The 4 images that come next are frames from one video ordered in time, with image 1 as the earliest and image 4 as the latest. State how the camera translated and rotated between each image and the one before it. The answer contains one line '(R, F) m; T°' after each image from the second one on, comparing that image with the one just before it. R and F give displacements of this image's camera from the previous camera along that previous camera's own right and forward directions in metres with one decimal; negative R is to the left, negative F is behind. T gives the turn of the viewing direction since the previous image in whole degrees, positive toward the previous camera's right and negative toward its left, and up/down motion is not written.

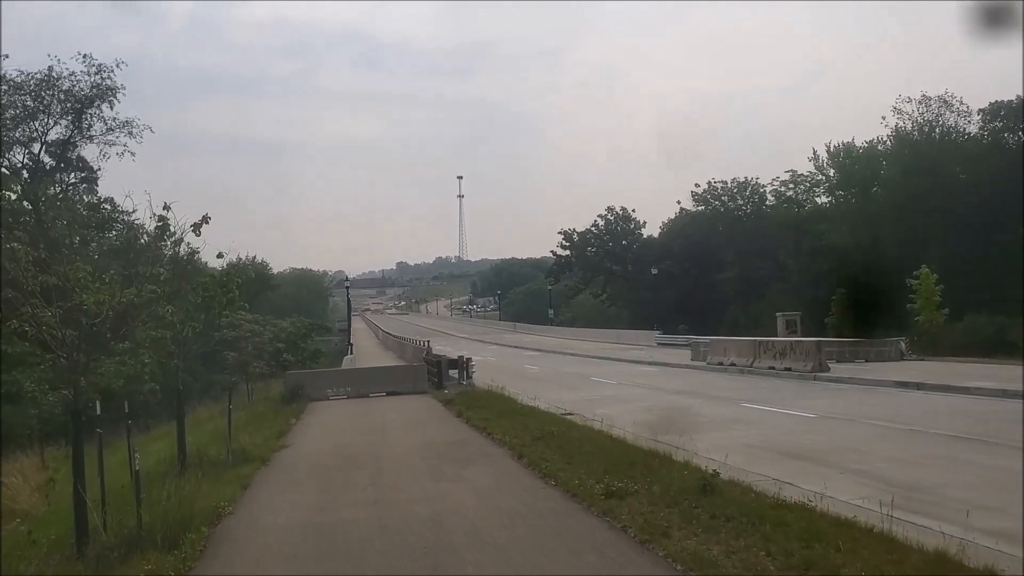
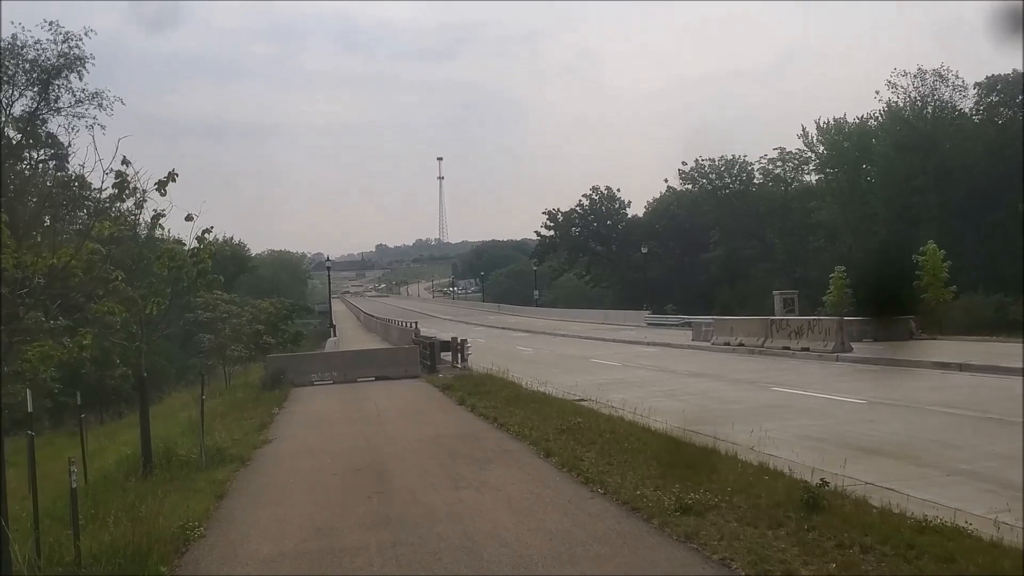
(-0.5, +1.8) m; +1°
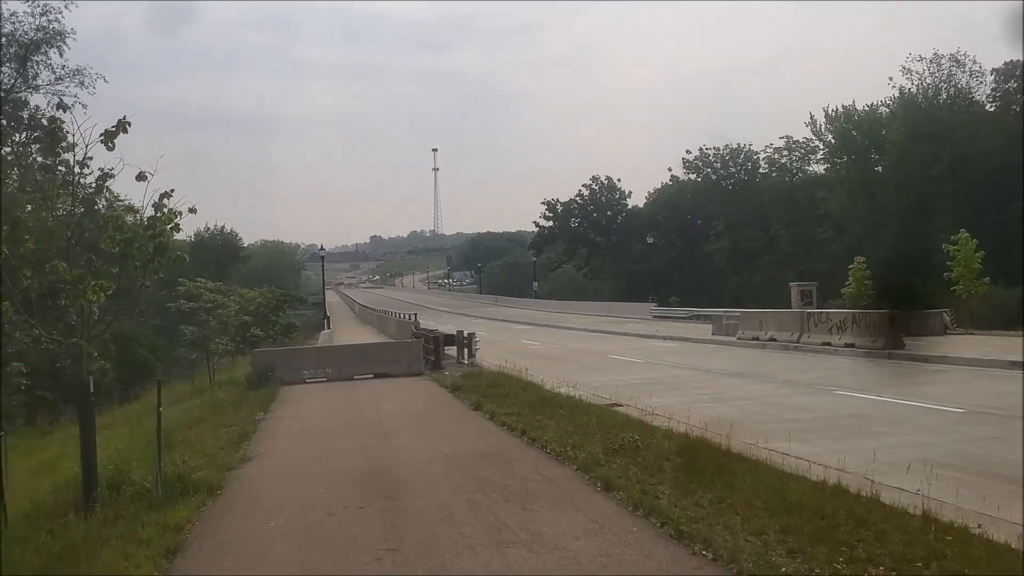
(-0.5, +2.3) m; 0°
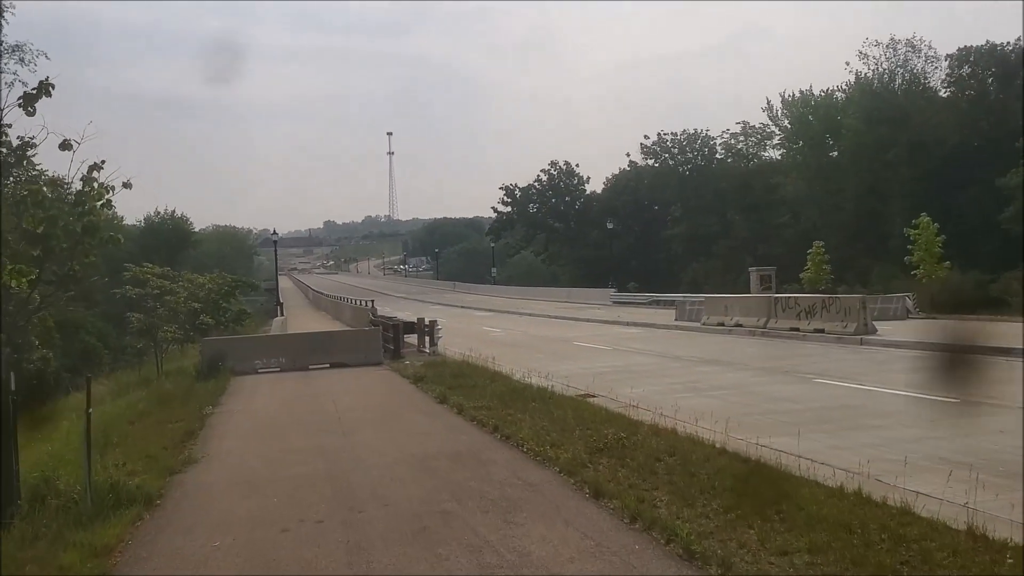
(-0.2, +0.8) m; +3°
